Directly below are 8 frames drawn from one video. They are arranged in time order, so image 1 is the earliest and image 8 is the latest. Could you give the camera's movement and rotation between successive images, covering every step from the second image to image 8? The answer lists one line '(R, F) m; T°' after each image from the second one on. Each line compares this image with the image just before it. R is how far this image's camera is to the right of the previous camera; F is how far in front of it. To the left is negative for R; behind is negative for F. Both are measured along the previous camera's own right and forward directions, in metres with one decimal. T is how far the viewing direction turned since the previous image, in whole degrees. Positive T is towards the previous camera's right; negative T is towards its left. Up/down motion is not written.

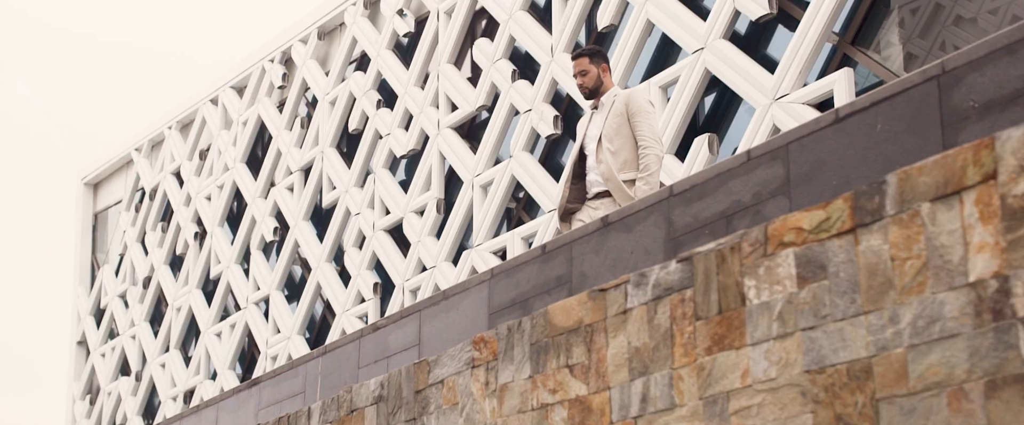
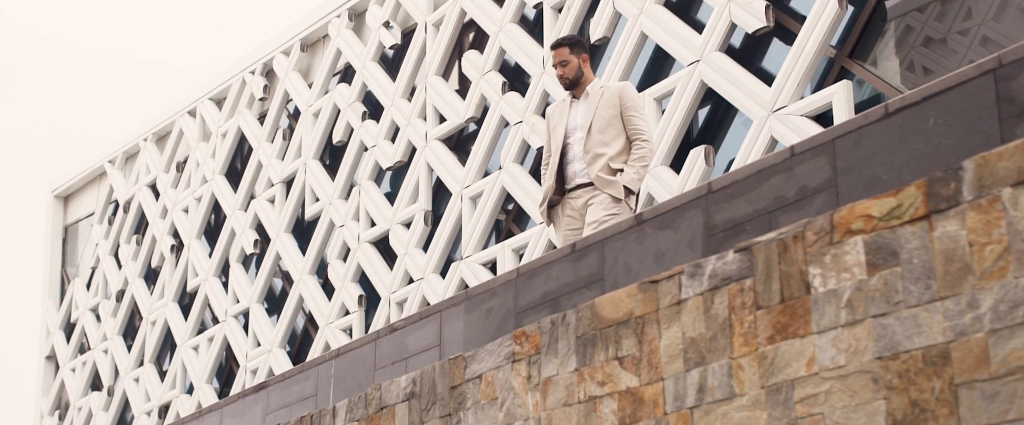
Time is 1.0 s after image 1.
(-0.3, 0.0) m; +1°
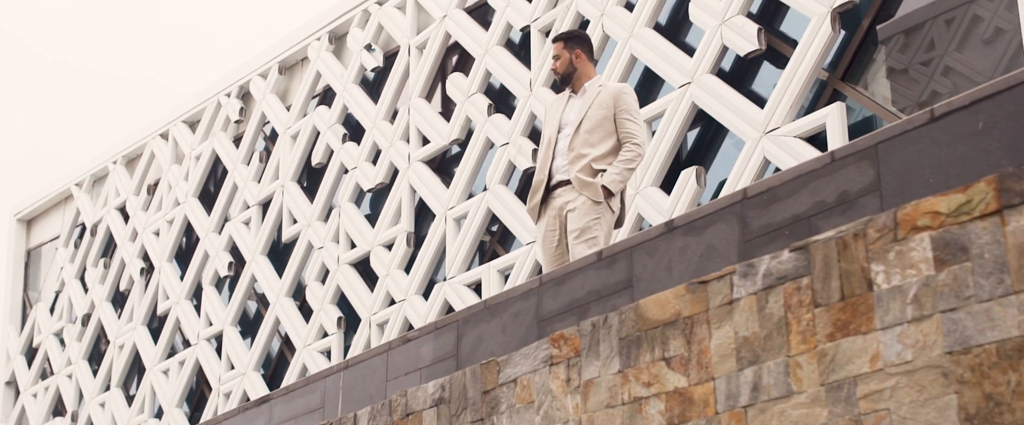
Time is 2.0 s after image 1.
(-0.3, 0.0) m; +2°
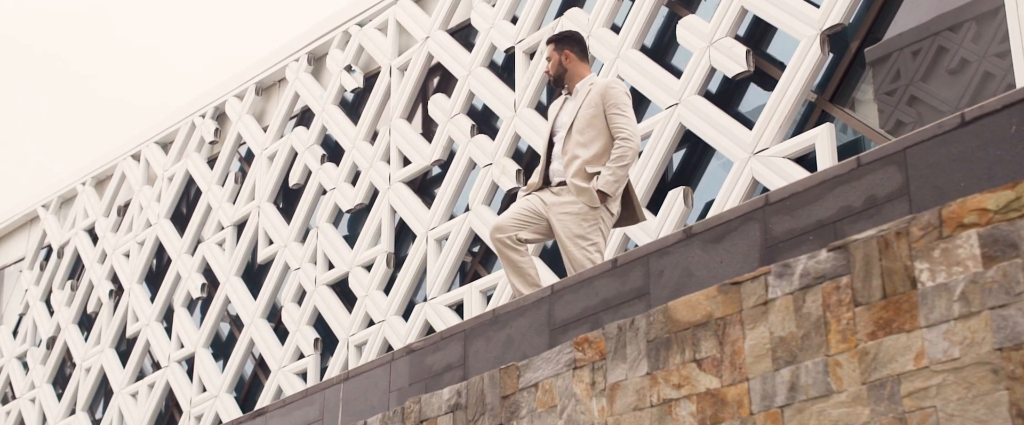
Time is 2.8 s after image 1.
(-0.2, 0.0) m; +2°
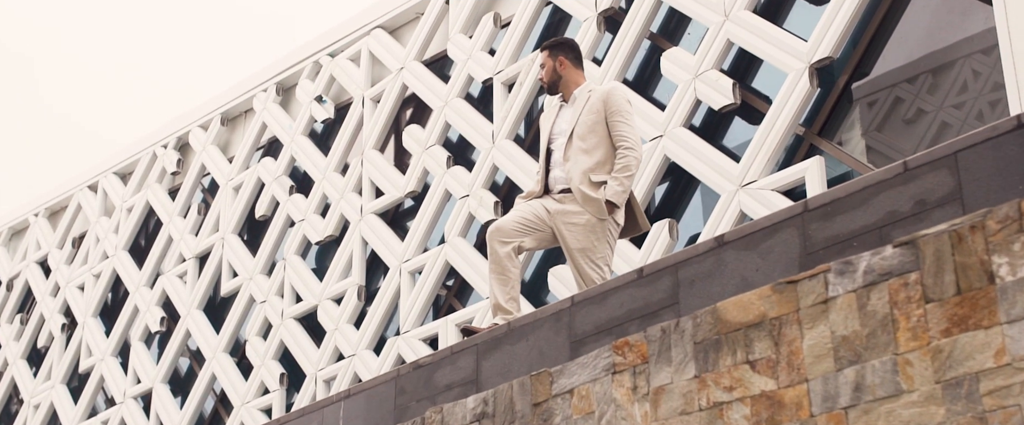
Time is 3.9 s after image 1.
(-0.3, +0.1) m; +2°
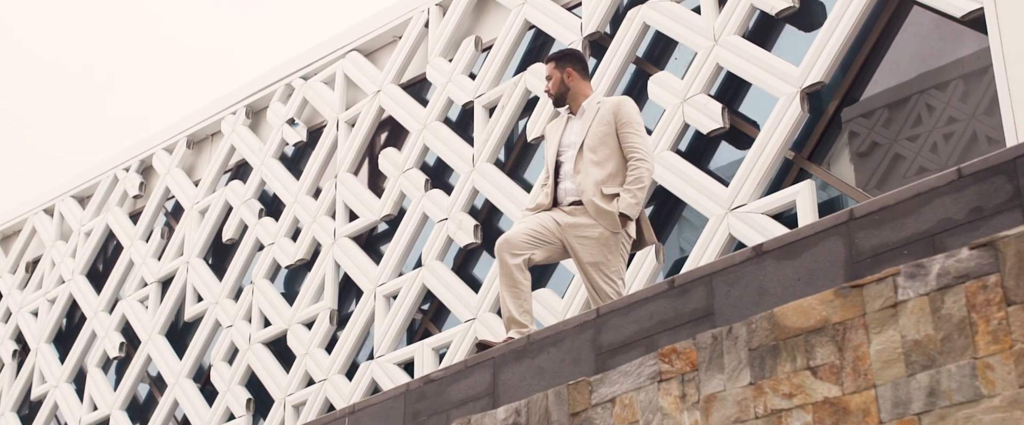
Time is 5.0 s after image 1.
(-0.3, +0.2) m; +2°
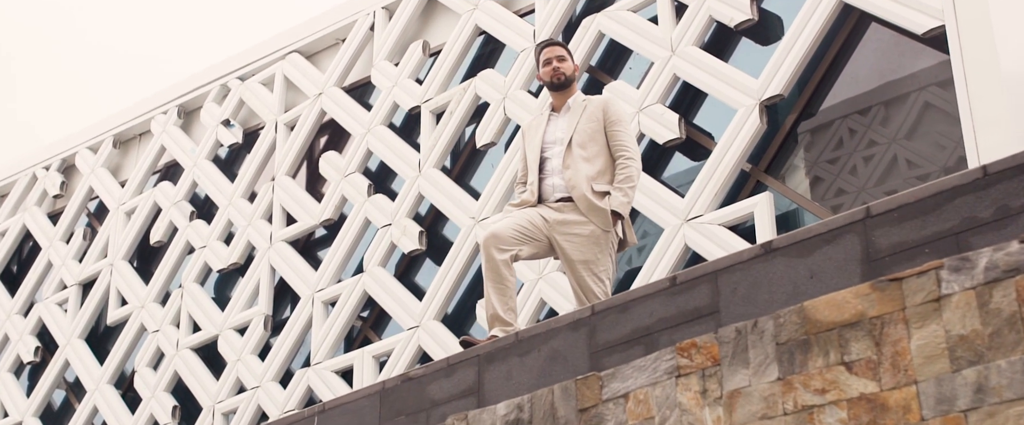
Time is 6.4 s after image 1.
(-0.3, +0.2) m; +4°
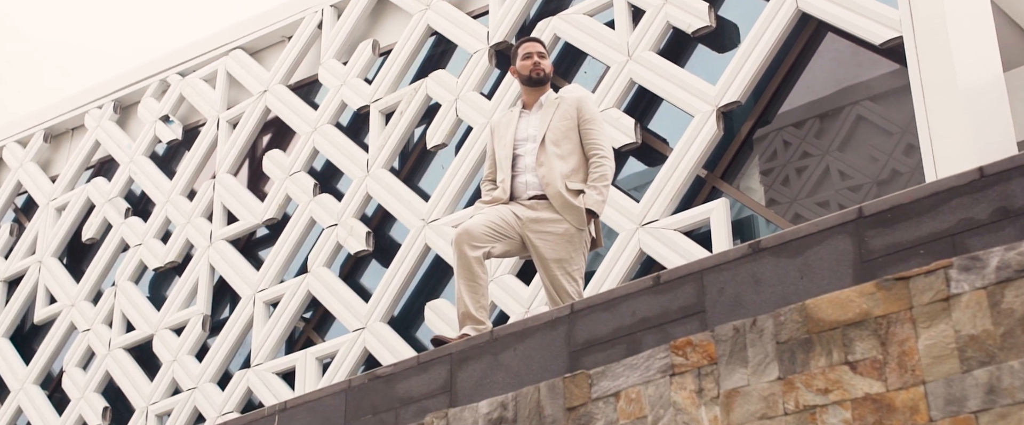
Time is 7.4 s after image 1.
(-0.2, +0.1) m; +3°
